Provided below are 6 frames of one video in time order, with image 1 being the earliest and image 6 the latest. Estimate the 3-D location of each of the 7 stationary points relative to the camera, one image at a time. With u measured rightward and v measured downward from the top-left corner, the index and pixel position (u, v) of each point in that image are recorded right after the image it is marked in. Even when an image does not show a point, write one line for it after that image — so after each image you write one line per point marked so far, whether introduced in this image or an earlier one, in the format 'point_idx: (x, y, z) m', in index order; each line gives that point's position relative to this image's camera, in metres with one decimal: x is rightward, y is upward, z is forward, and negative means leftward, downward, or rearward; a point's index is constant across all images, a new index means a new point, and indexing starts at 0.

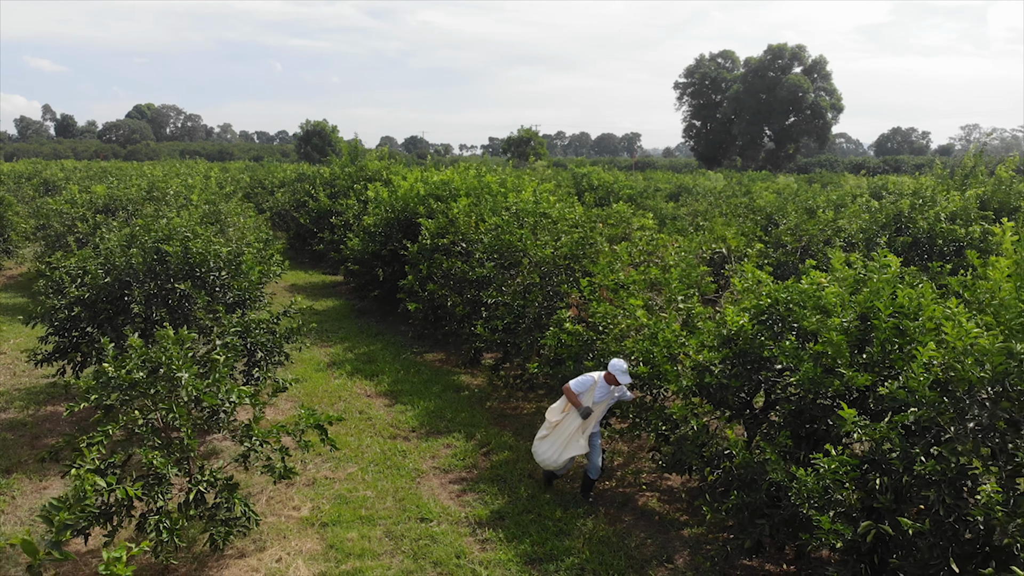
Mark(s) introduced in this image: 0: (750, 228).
0: (+2.0, +0.5, +8.2) m
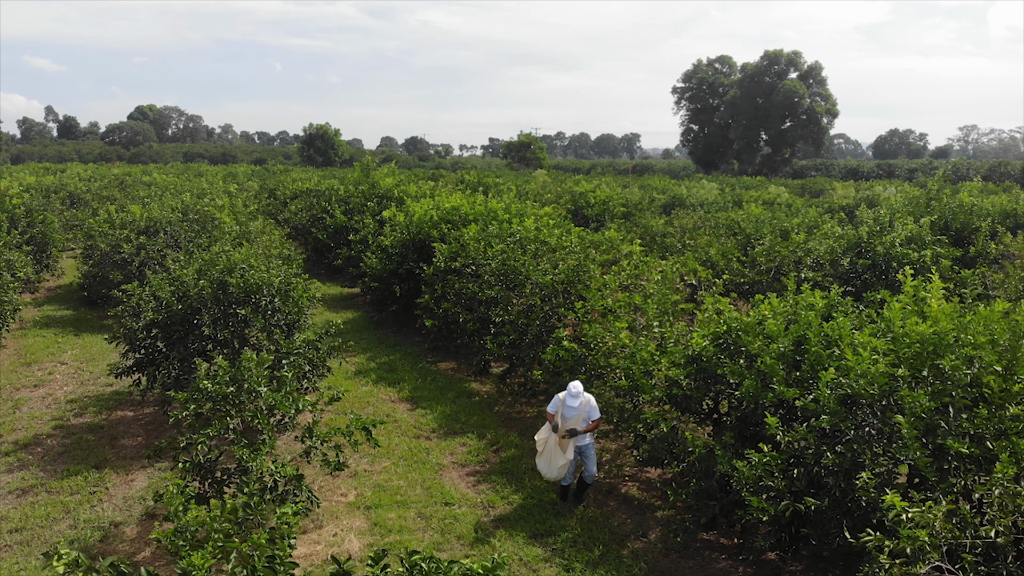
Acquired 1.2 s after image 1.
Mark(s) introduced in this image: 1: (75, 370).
0: (+2.0, +0.4, +9.1) m
1: (-3.4, -0.6, +7.7) m
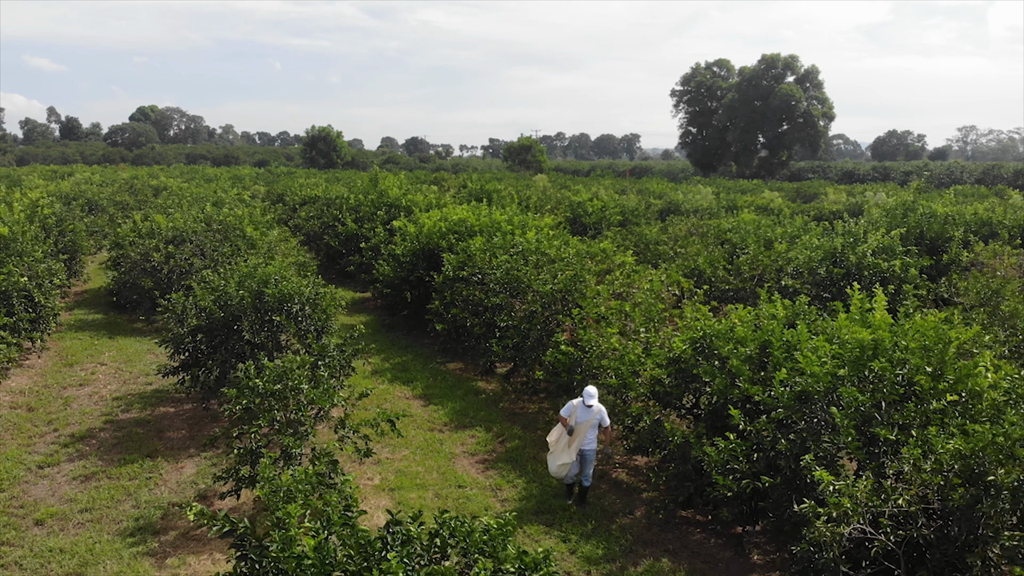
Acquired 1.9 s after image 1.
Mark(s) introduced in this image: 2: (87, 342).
0: (+2.0, +0.3, +9.8) m
1: (-3.4, -0.7, +8.4) m
2: (-4.1, -0.5, +9.5) m
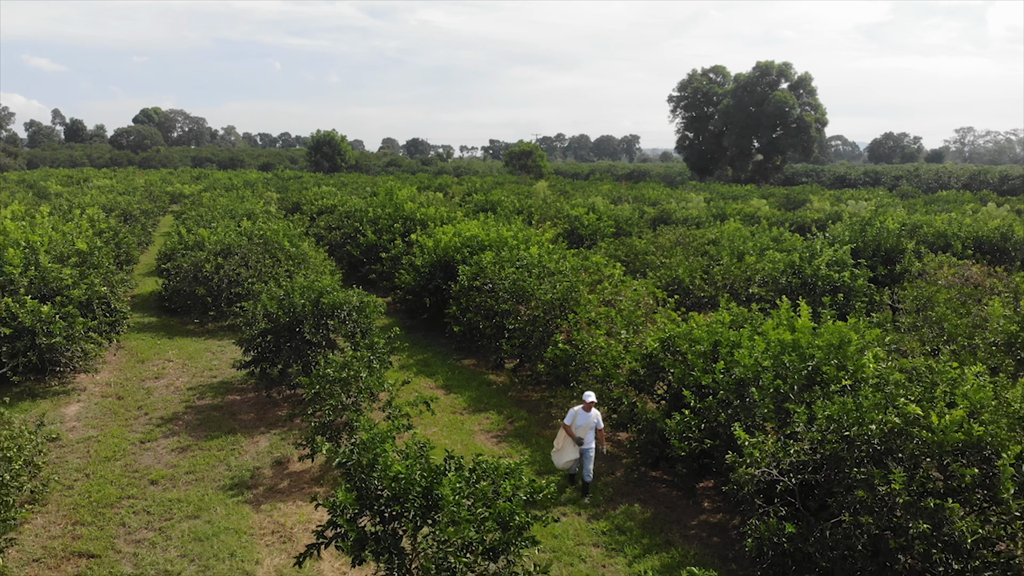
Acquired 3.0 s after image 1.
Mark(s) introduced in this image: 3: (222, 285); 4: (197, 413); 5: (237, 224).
0: (+2.1, +0.2, +11.3) m
1: (-3.3, -0.8, +9.9) m
2: (-4.0, -0.6, +11.0) m
3: (-3.4, 0.0, +11.5) m
4: (-2.6, -1.0, +8.2) m
5: (-4.2, +1.0, +14.9) m
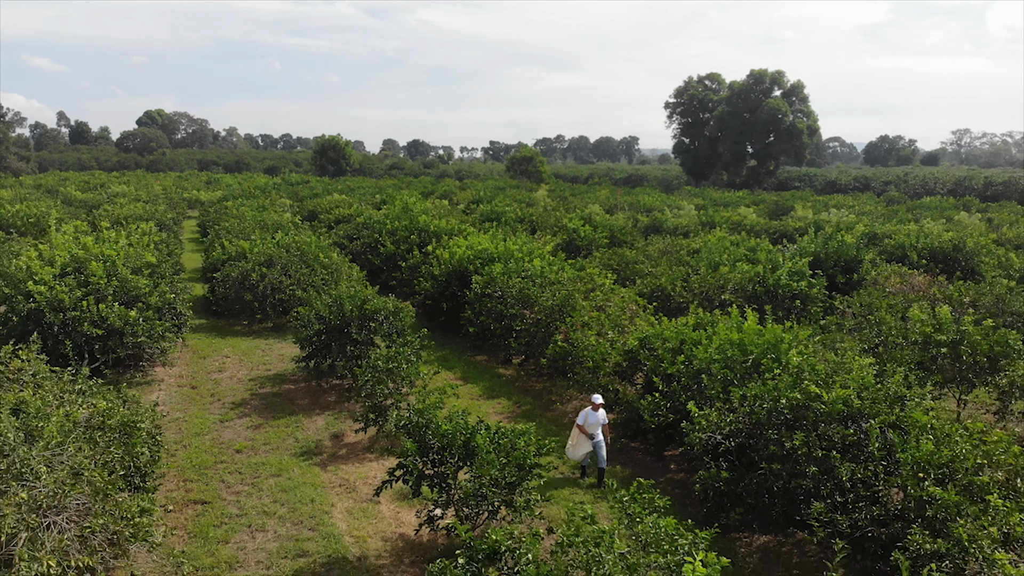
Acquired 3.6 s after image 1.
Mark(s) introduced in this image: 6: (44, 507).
0: (+2.2, +0.2, +13.1) m
1: (-3.2, -0.9, +11.7) m
2: (-4.0, -0.7, +12.7) m
3: (-3.3, -0.1, +13.3) m
4: (-2.6, -1.1, +10.0) m
5: (-4.1, +0.9, +16.7) m
6: (-2.4, -1.1, +5.1) m
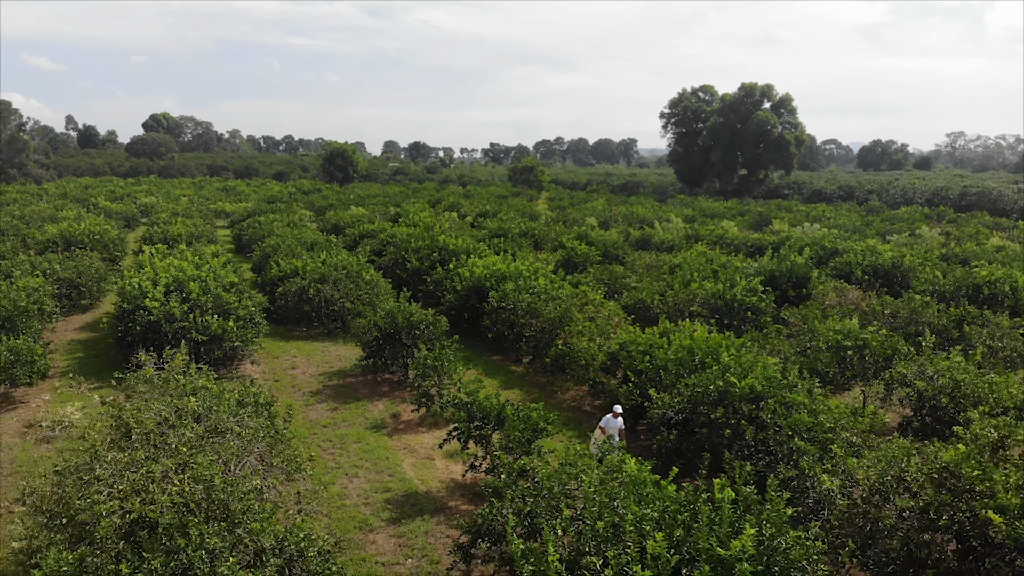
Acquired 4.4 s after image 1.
0: (+2.3, -0.1, +16.1) m
1: (-3.1, -1.1, +14.7) m
2: (-3.8, -0.9, +15.8) m
3: (-3.2, -0.3, +16.4) m
4: (-2.4, -1.3, +13.1) m
5: (-4.0, +0.7, +19.7) m
6: (-2.2, -1.3, +8.1) m
